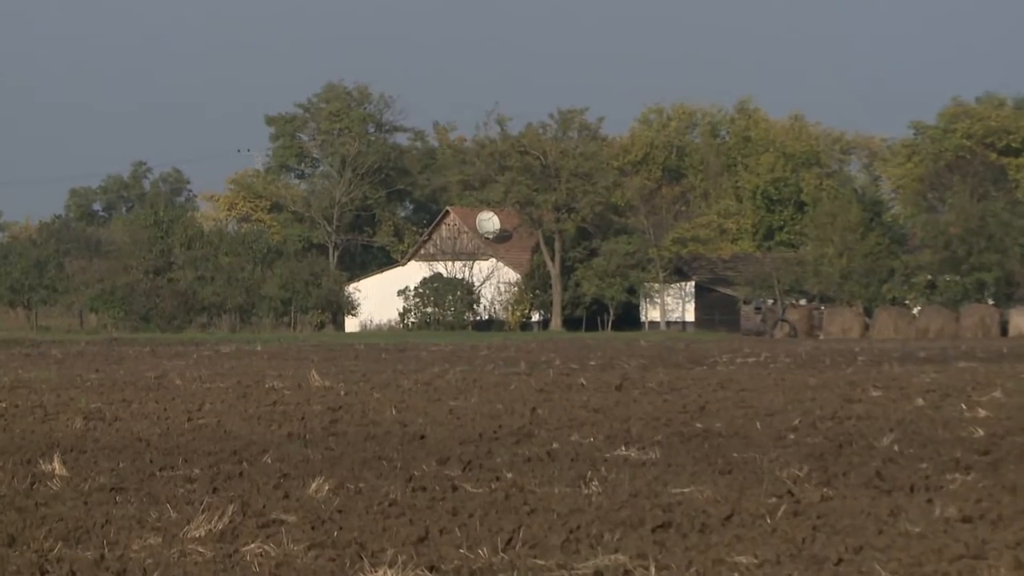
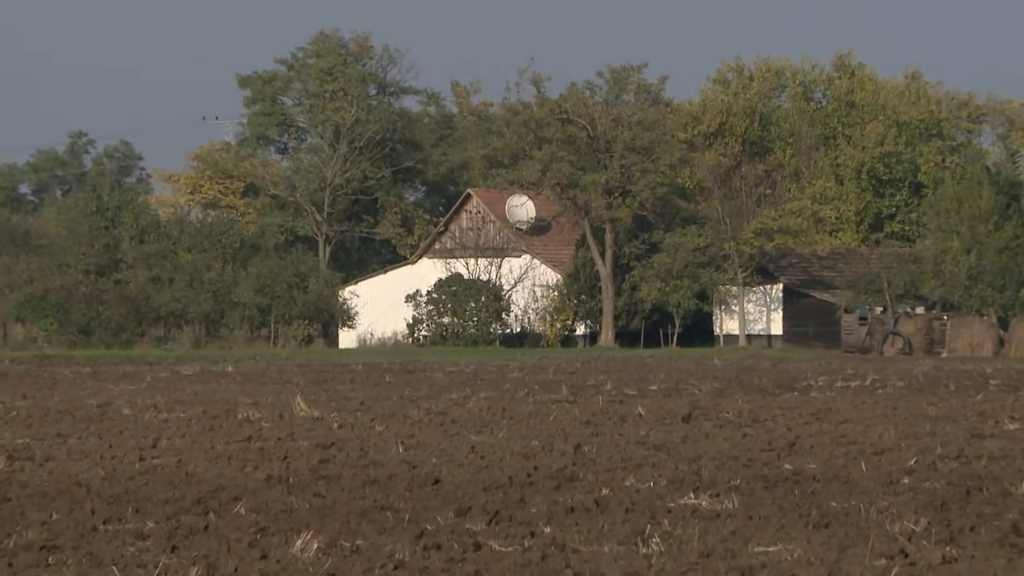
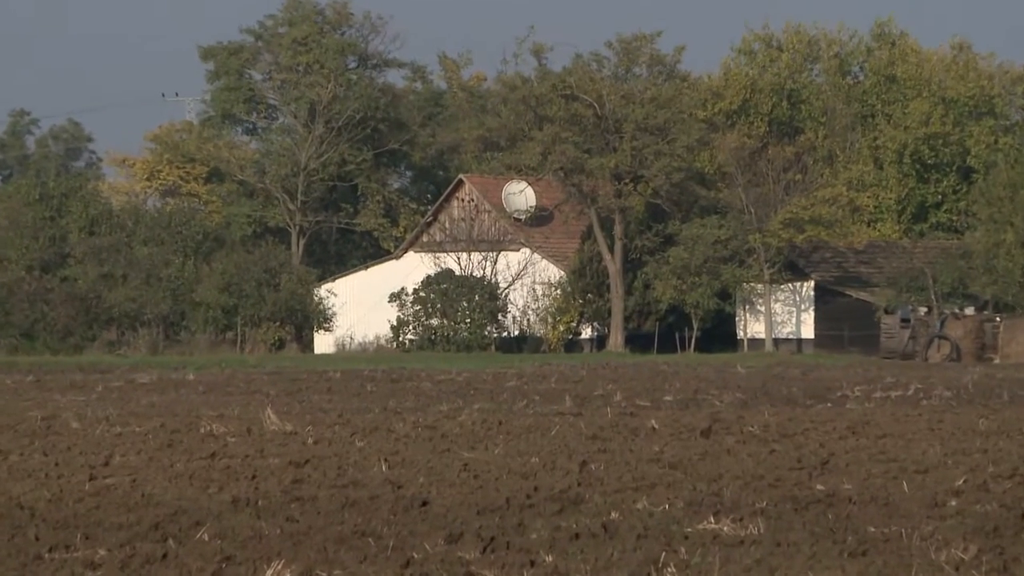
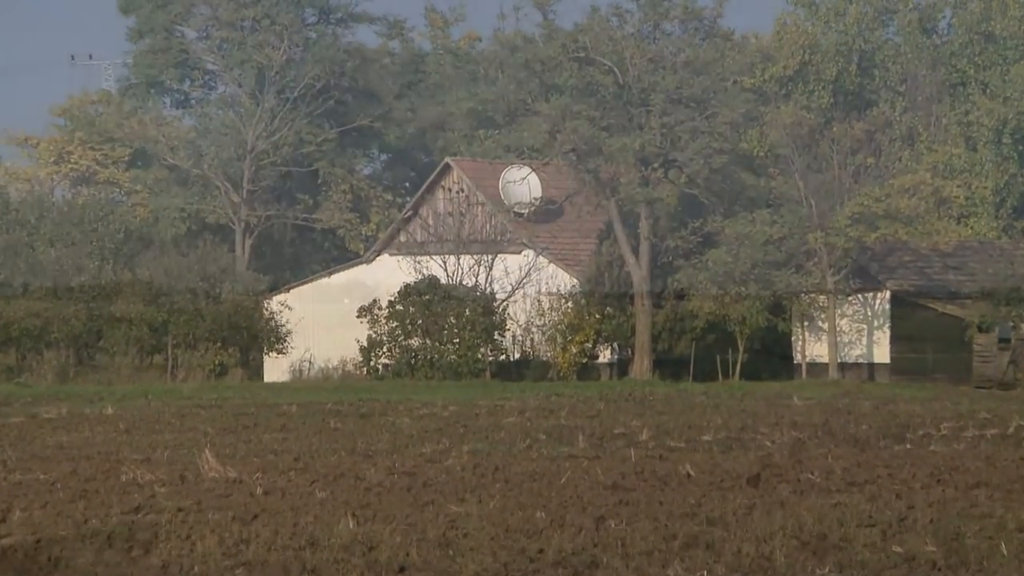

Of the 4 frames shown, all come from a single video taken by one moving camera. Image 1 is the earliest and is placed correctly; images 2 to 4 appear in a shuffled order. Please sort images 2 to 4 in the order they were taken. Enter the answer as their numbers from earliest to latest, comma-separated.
2, 3, 4
